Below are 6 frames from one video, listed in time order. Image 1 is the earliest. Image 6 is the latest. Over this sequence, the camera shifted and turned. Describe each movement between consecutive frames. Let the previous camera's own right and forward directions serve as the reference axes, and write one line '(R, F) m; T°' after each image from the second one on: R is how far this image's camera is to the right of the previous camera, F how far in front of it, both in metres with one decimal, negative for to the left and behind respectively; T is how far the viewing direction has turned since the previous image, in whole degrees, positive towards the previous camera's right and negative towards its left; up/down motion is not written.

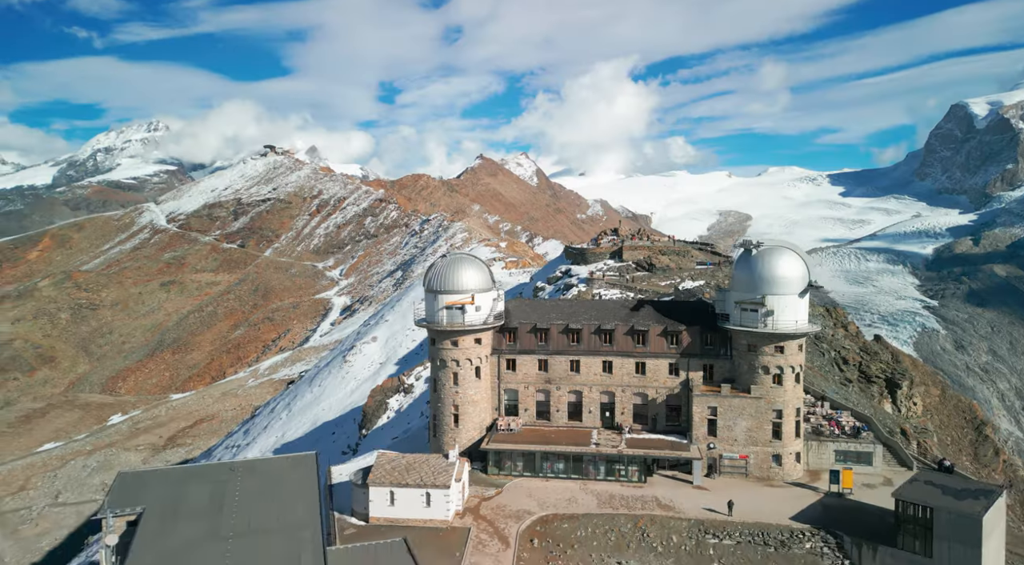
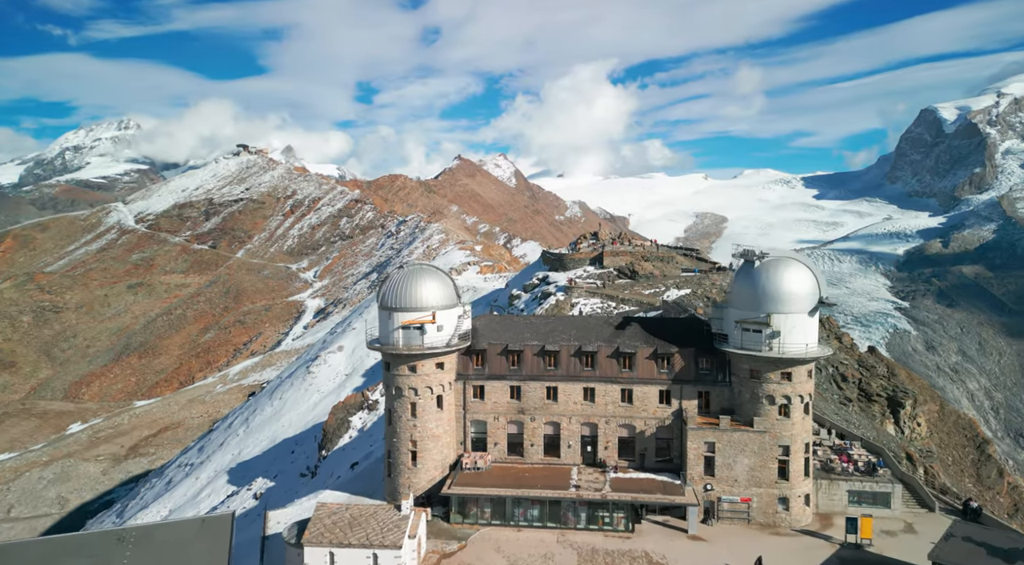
(+0.4, +4.2) m; +2°
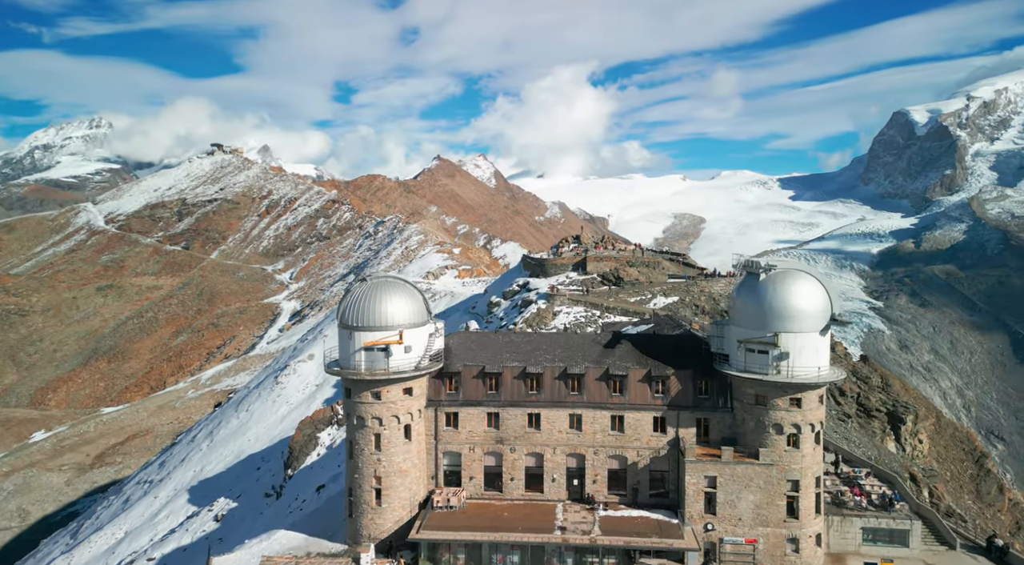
(+0.1, +3.0) m; +2°
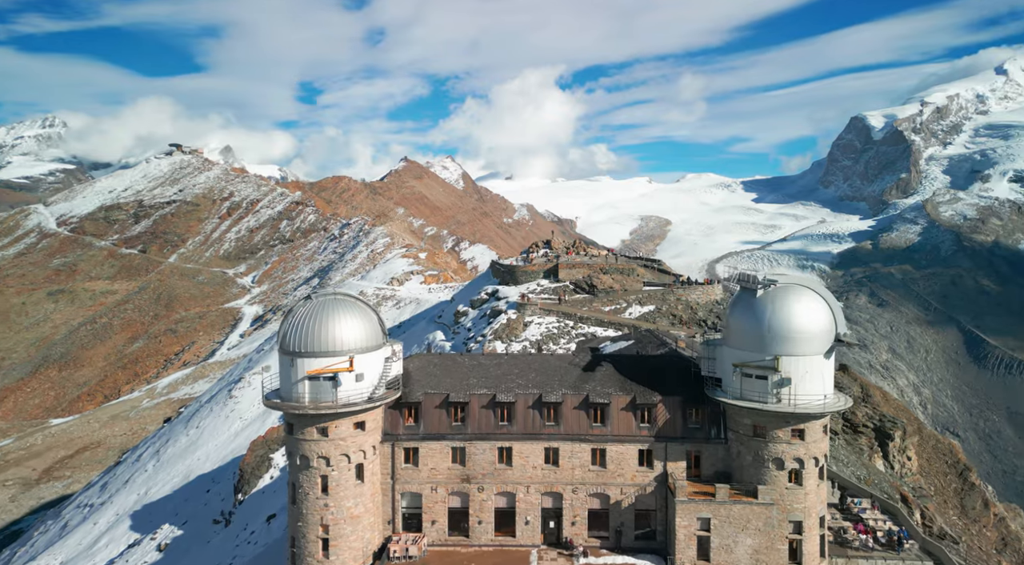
(0.0, +2.9) m; +3°
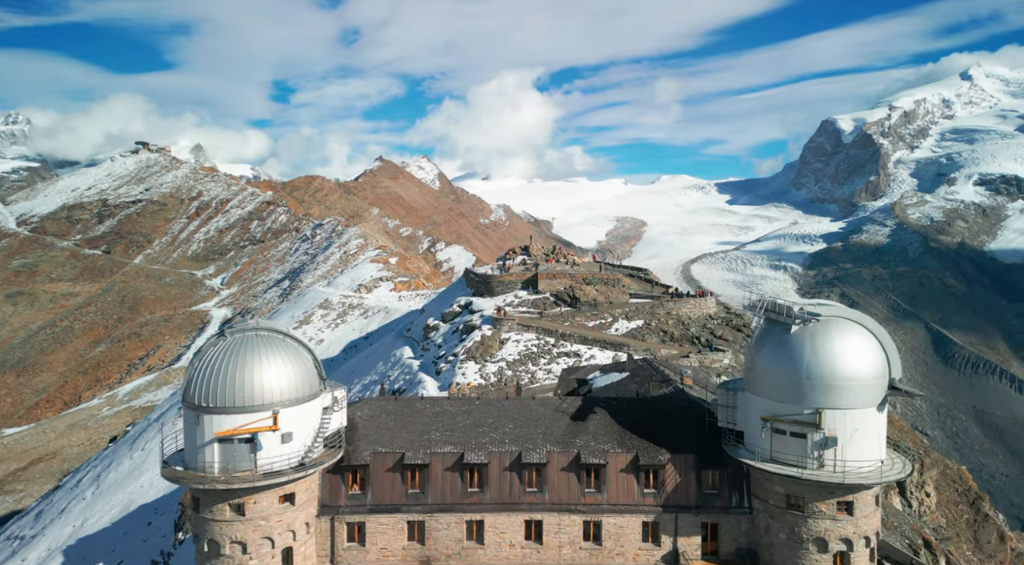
(+0.1, +4.5) m; +2°
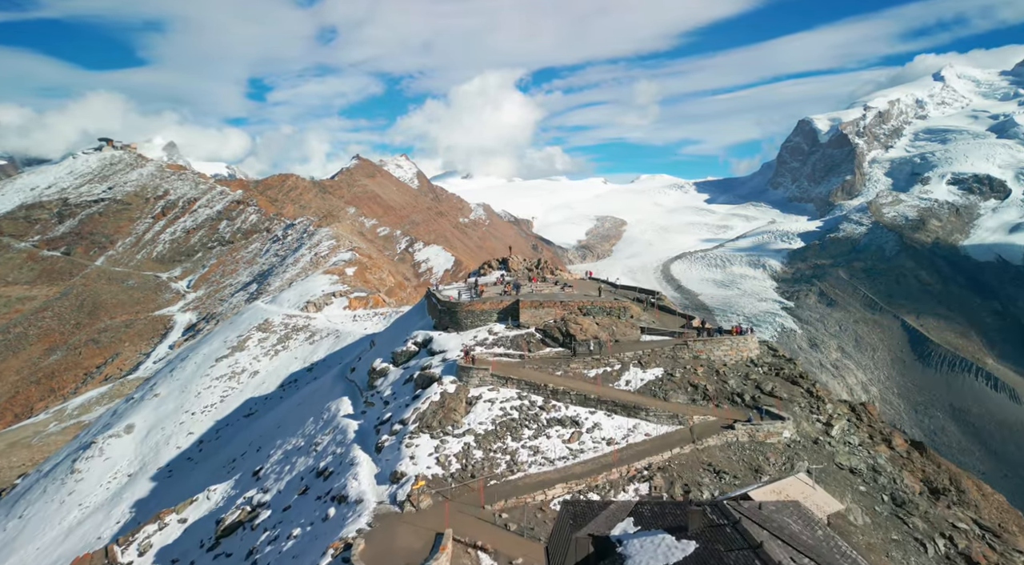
(+0.4, +11.9) m; +2°
